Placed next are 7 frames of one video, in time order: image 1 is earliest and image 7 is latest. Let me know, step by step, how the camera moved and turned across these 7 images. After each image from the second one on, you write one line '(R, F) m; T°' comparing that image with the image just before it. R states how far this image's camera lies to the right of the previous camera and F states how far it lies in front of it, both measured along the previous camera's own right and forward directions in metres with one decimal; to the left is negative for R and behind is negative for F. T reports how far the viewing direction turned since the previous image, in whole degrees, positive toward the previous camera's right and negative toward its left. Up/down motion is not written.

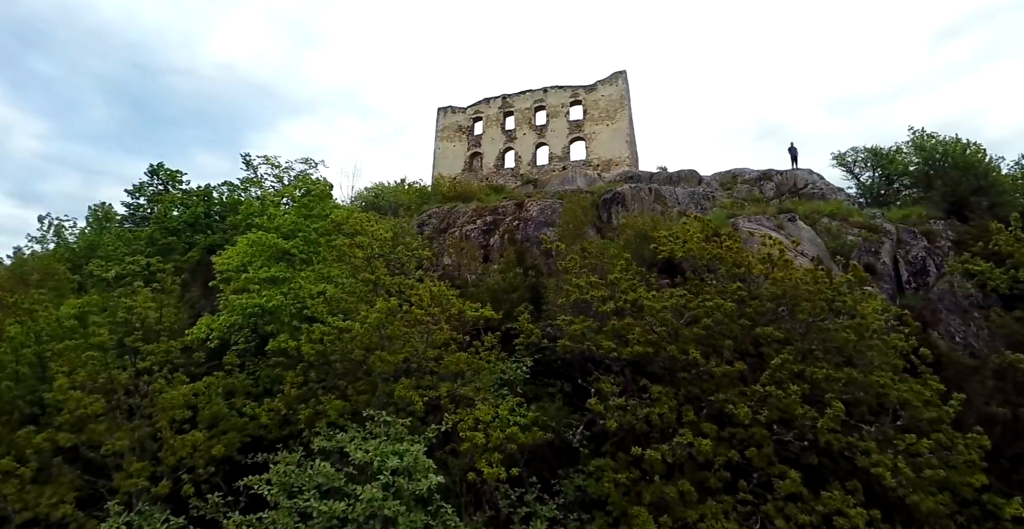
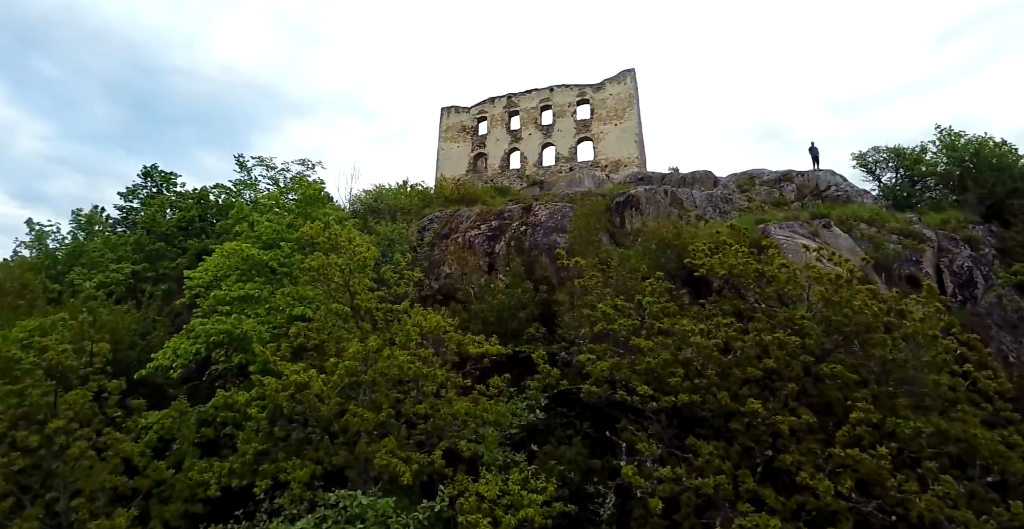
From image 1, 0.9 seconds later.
(-0.1, +1.6) m; 0°
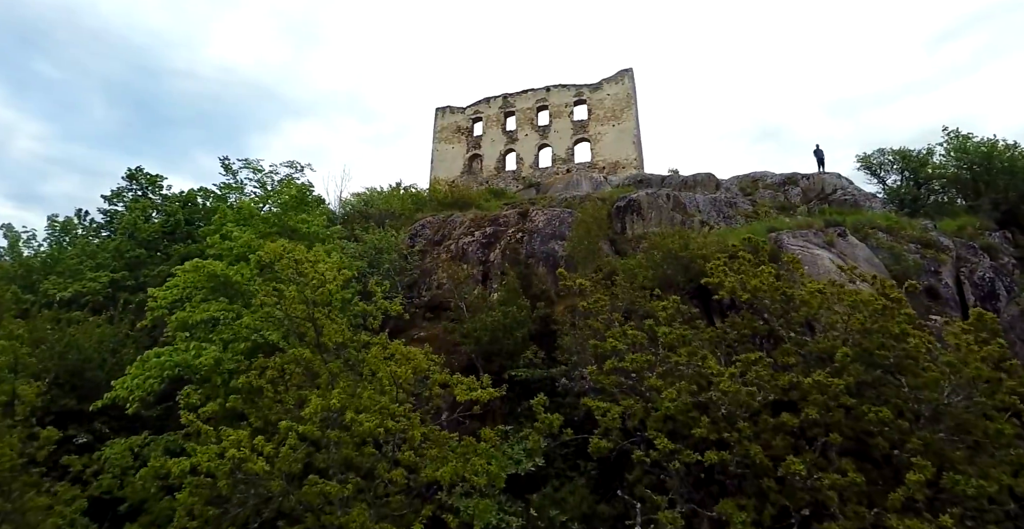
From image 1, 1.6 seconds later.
(0.0, +1.1) m; 0°
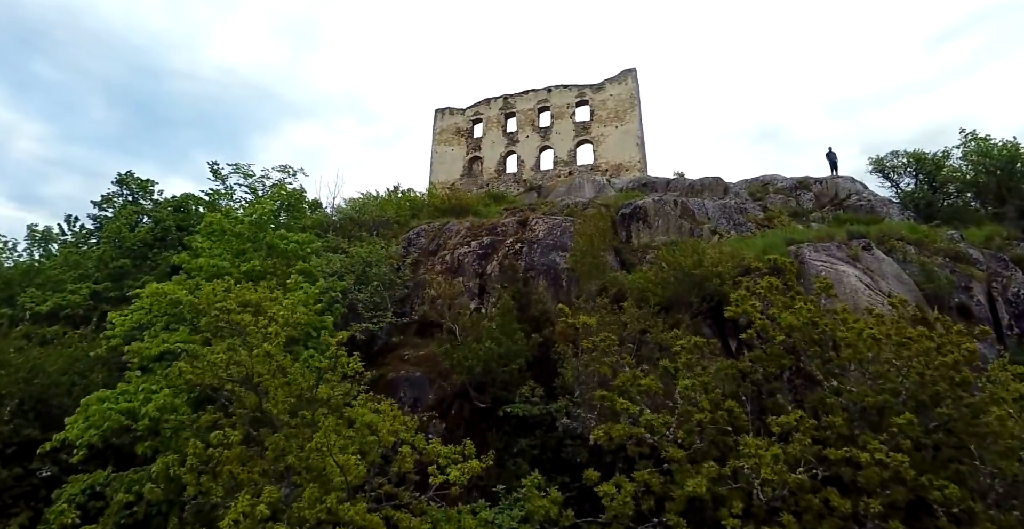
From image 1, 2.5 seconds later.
(+0.1, +1.2) m; 0°
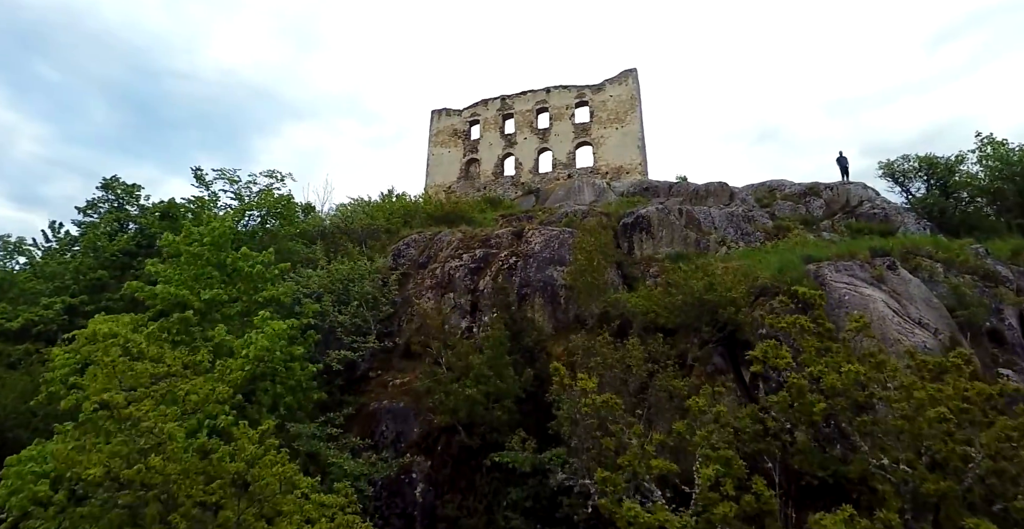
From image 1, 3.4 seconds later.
(+0.2, +1.2) m; 0°
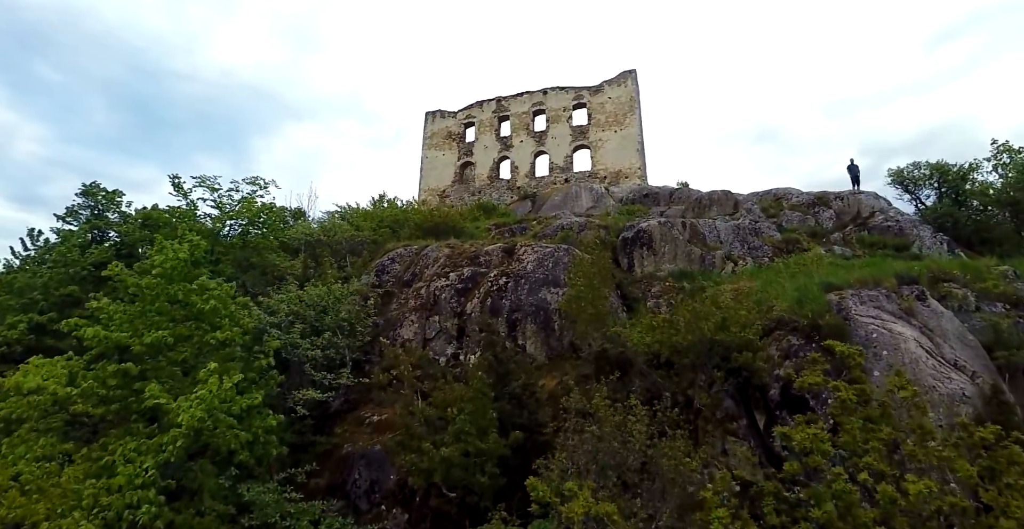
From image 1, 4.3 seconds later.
(+0.2, +1.4) m; 0°
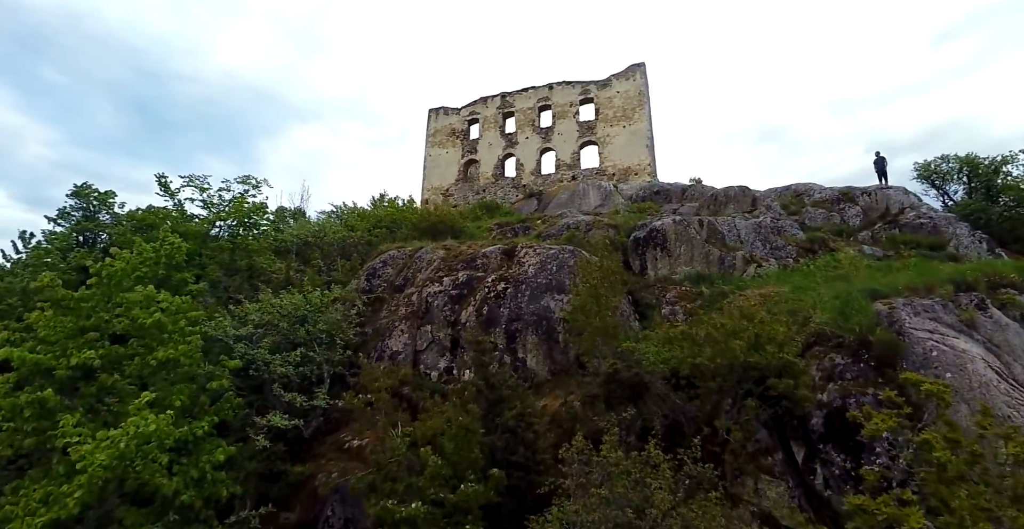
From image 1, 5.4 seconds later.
(+0.2, +1.6) m; -1°
